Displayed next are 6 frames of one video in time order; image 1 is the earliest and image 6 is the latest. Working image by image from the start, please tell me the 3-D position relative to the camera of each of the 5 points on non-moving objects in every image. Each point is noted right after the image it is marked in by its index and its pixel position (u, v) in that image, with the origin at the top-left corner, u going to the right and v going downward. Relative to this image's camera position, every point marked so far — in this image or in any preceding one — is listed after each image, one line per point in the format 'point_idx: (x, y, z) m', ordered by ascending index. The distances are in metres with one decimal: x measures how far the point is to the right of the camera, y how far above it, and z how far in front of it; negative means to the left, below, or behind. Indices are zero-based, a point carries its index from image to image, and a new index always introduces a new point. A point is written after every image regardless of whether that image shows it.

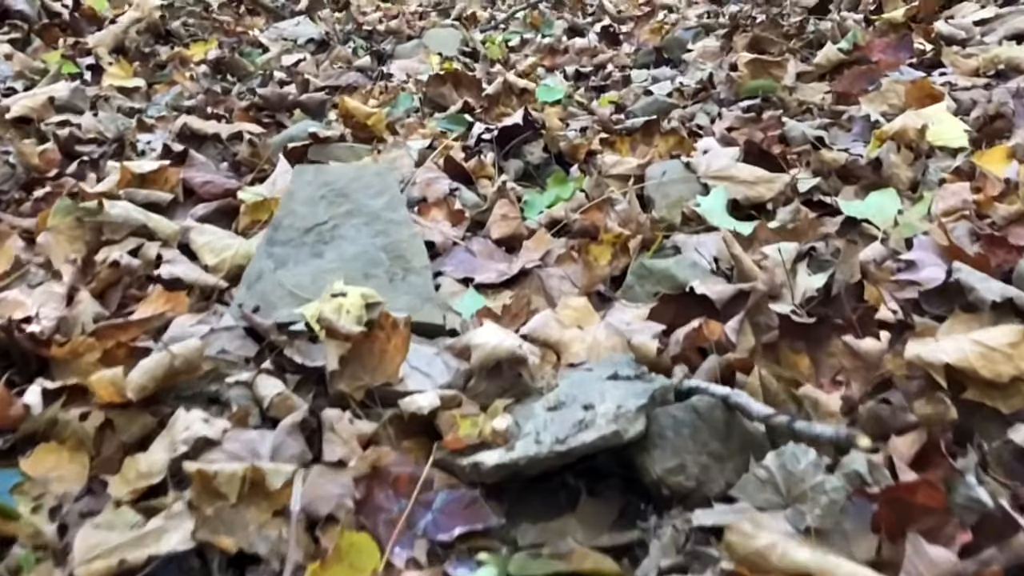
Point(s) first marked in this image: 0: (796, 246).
0: (+0.6, +0.1, +1.8) m
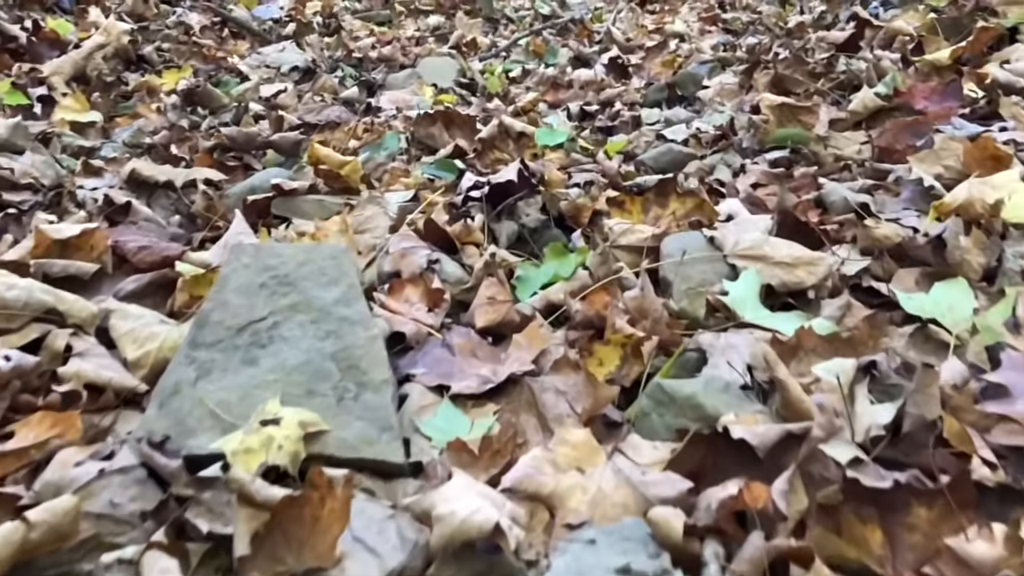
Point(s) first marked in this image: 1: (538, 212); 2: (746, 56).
0: (+0.6, -0.1, +1.4) m
1: (+0.1, +0.2, +2.3) m
2: (+1.2, +1.2, +4.3) m
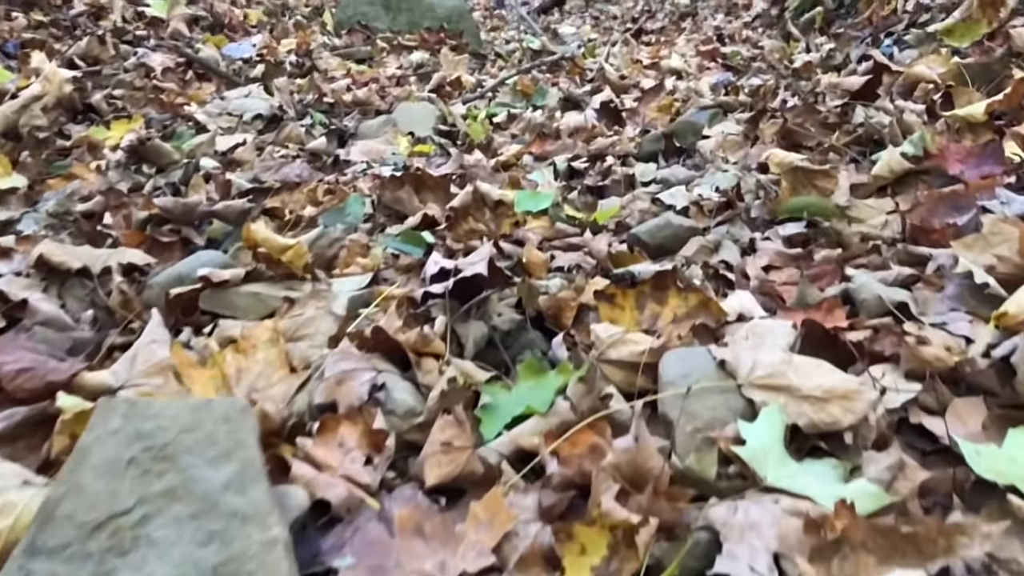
0: (+0.5, -0.4, +1.1) m
1: (0.0, 0.0, +1.9) m
2: (+1.1, +0.9, +3.9) m
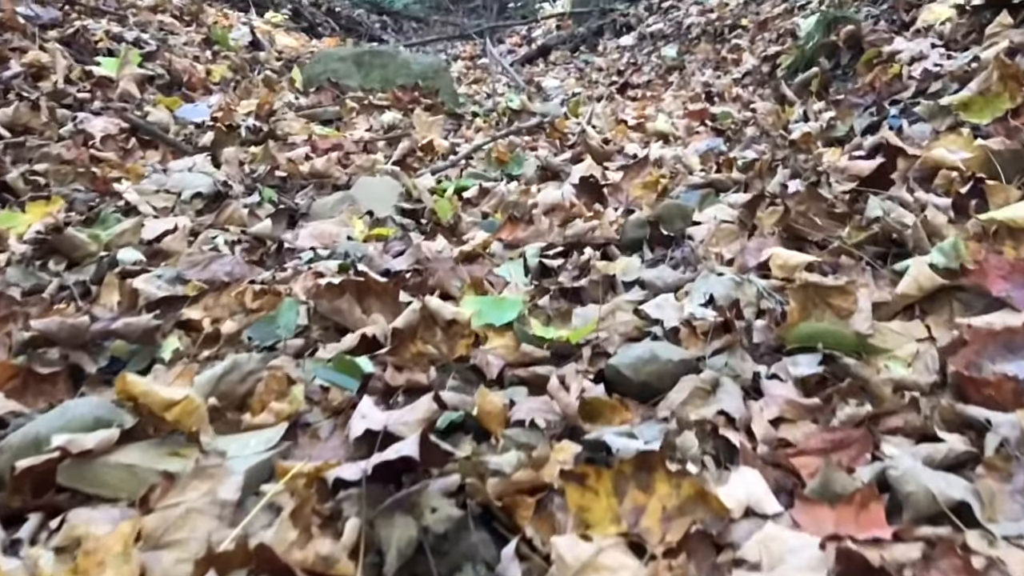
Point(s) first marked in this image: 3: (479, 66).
0: (+0.4, -0.6, +0.6) m
1: (-0.1, -0.4, +1.5) m
2: (+1.0, +0.4, +3.5) m
3: (-0.4, +2.8, +10.5) m
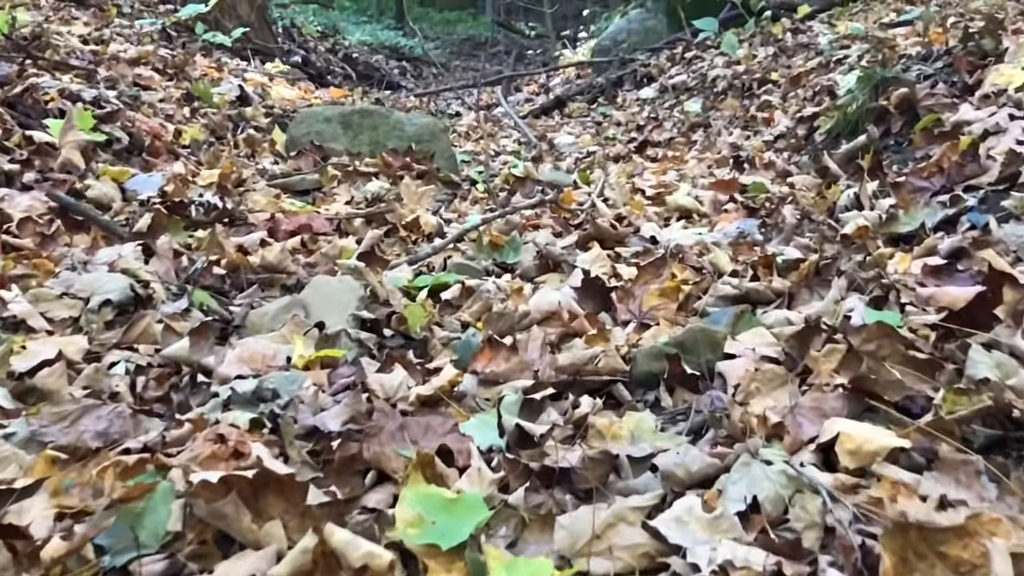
0: (+0.3, -1.0, -0.2) m
1: (-0.2, -0.7, +0.7) m
2: (+0.9, 0.0, +2.8) m
3: (-0.3, +2.0, +9.9) m
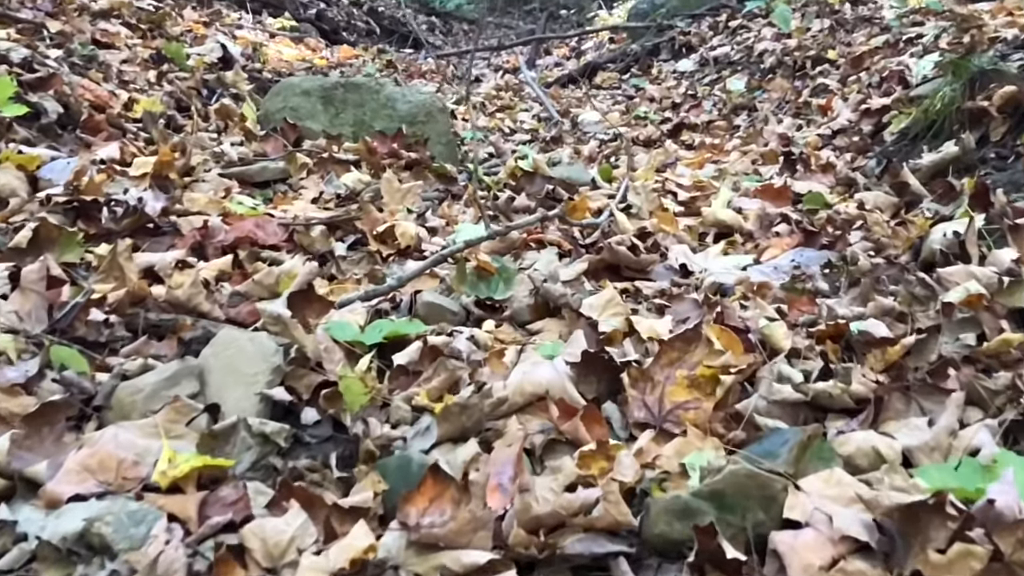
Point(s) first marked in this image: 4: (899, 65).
0: (+0.1, -1.3, -1.0) m
1: (-0.4, -1.0, -0.1) m
2: (+0.8, -0.3, +1.9) m
3: (0.0, +2.1, +9.0) m
4: (+2.6, +1.5, +5.5) m
